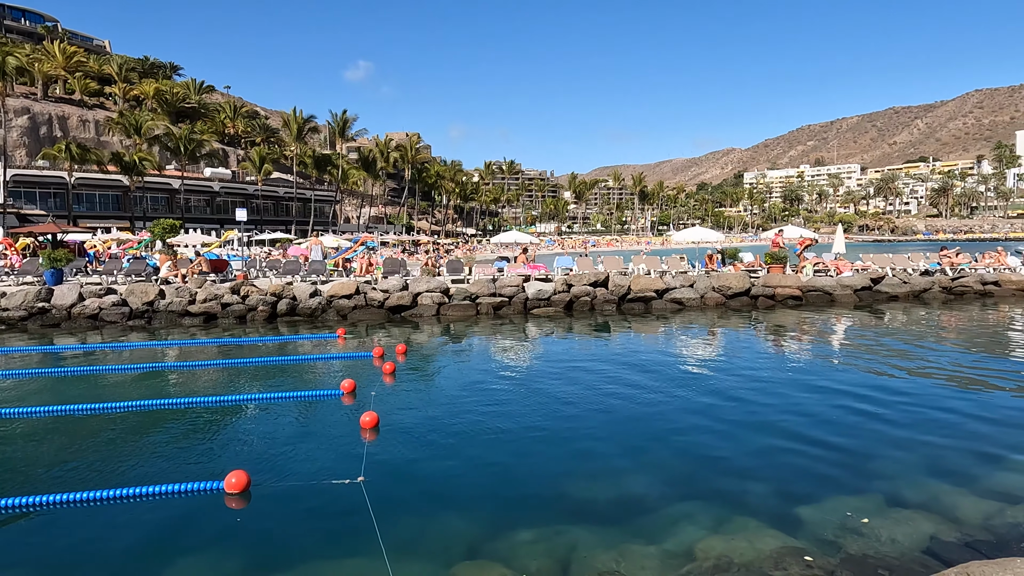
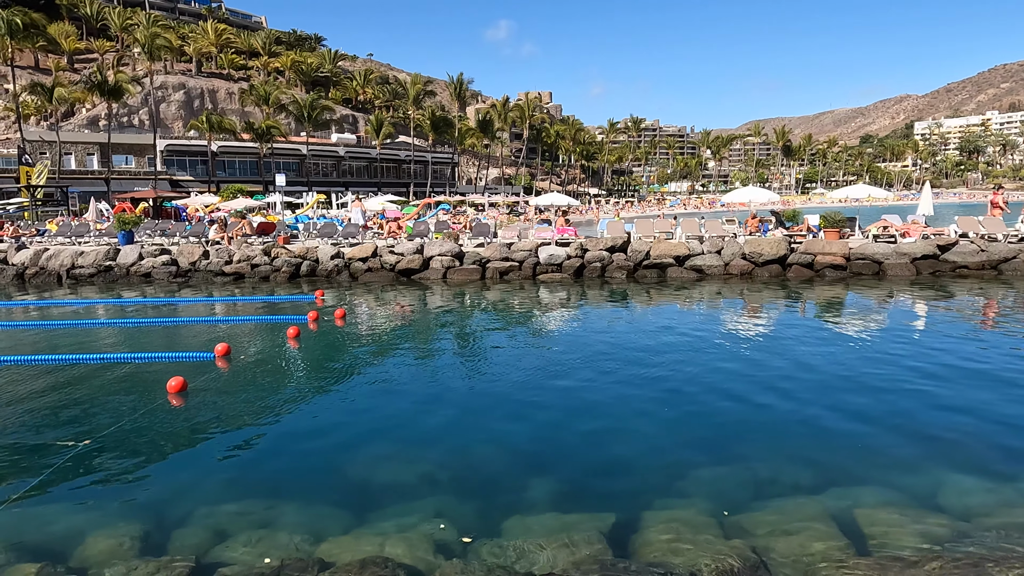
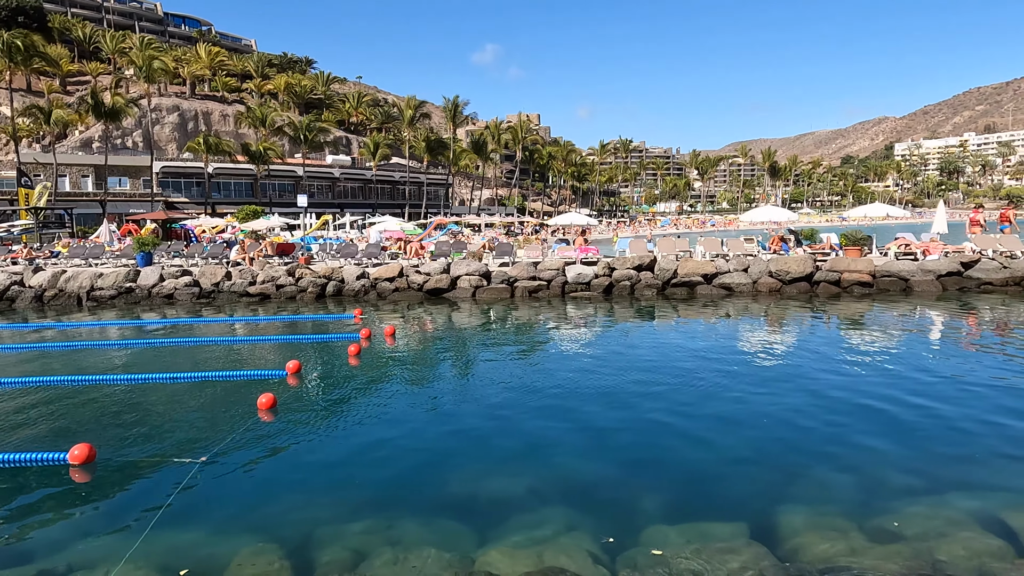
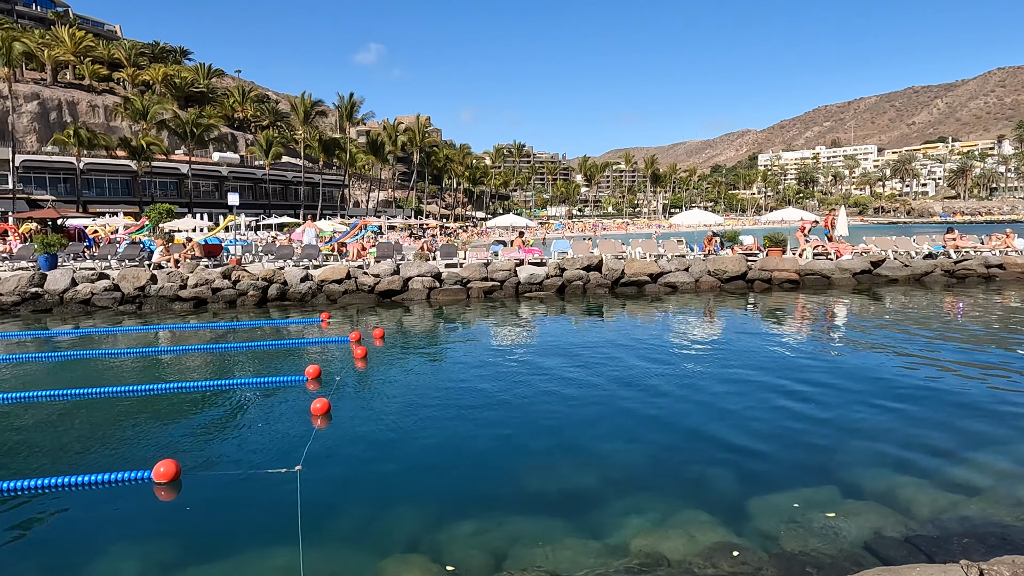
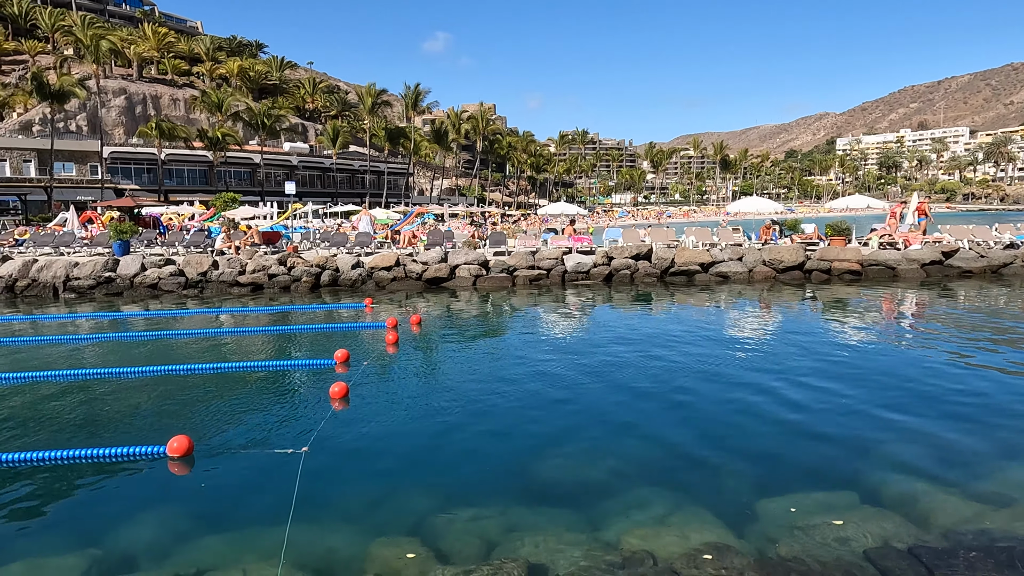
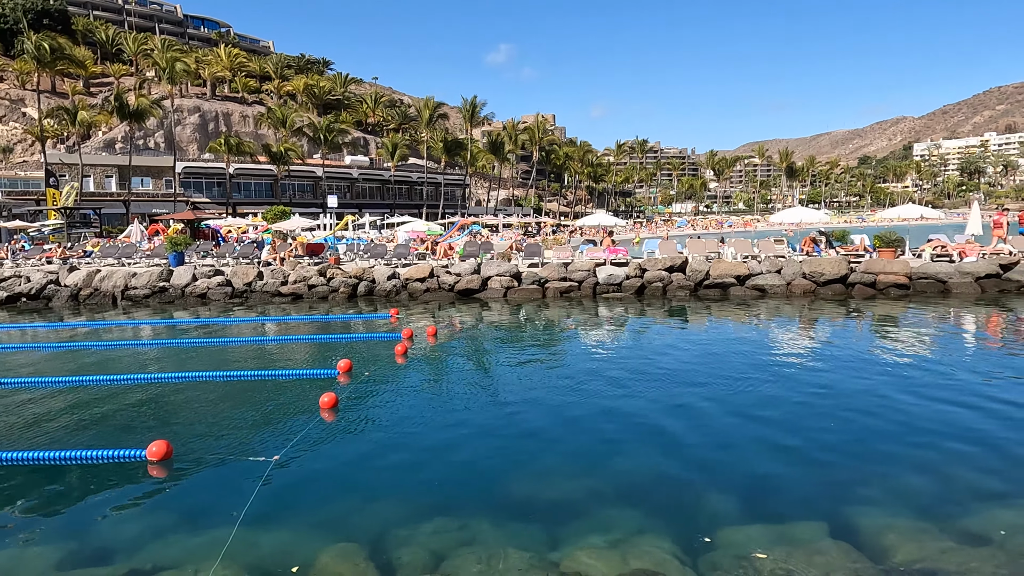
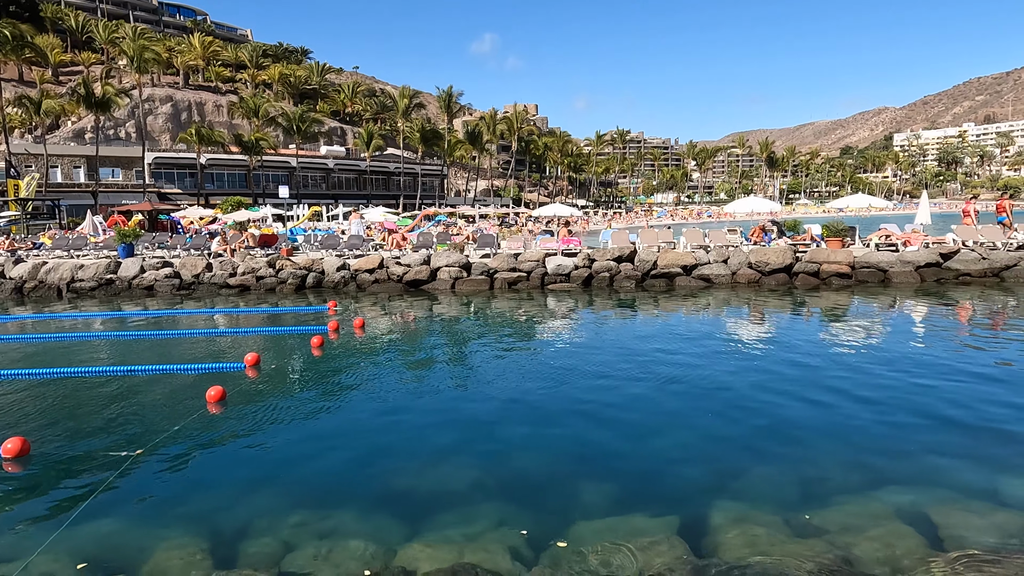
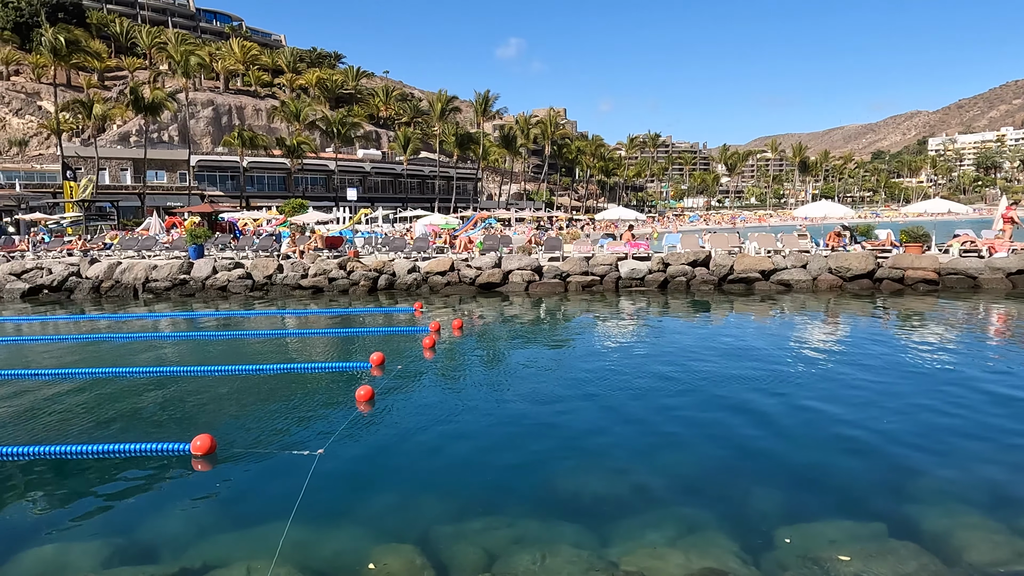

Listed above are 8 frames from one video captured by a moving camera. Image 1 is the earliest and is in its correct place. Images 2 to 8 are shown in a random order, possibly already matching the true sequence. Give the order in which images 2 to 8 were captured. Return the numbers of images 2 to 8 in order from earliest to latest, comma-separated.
4, 5, 8, 6, 3, 7, 2
